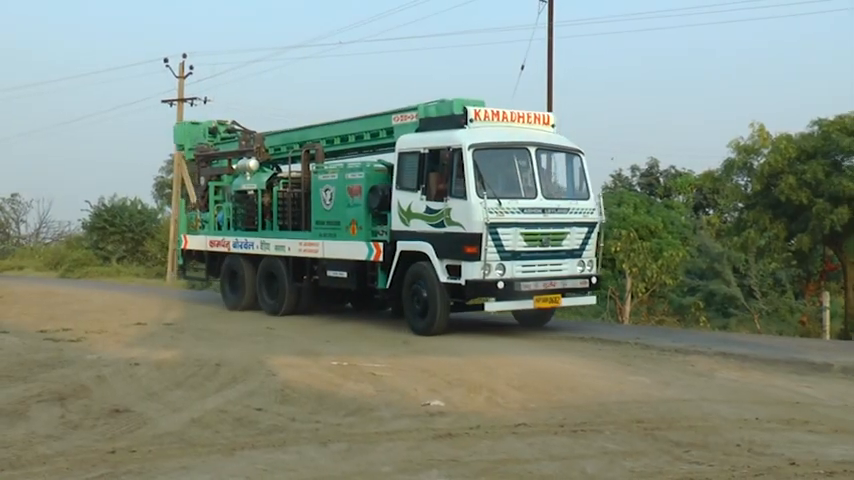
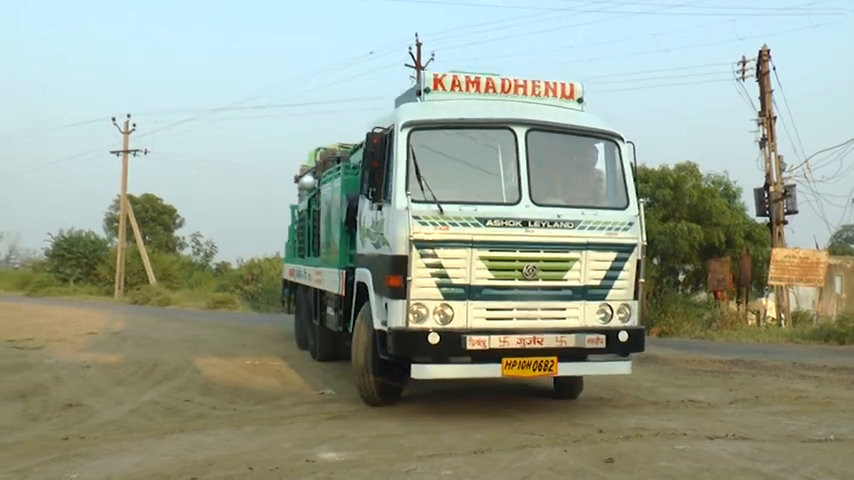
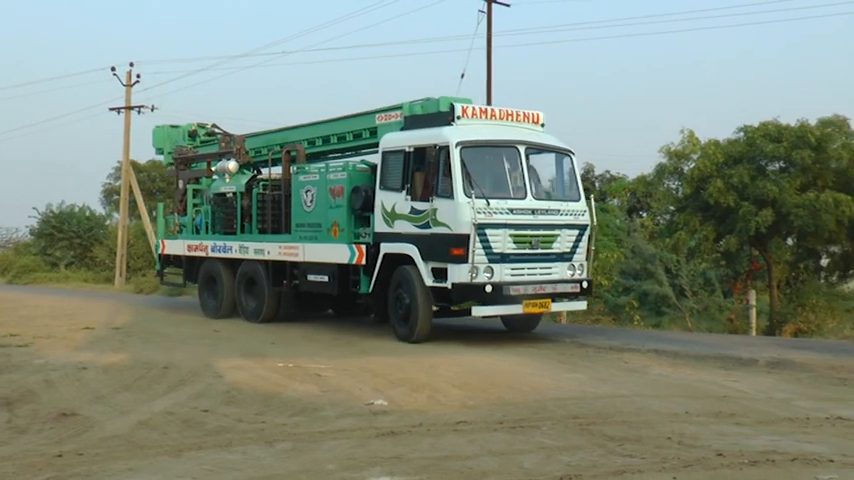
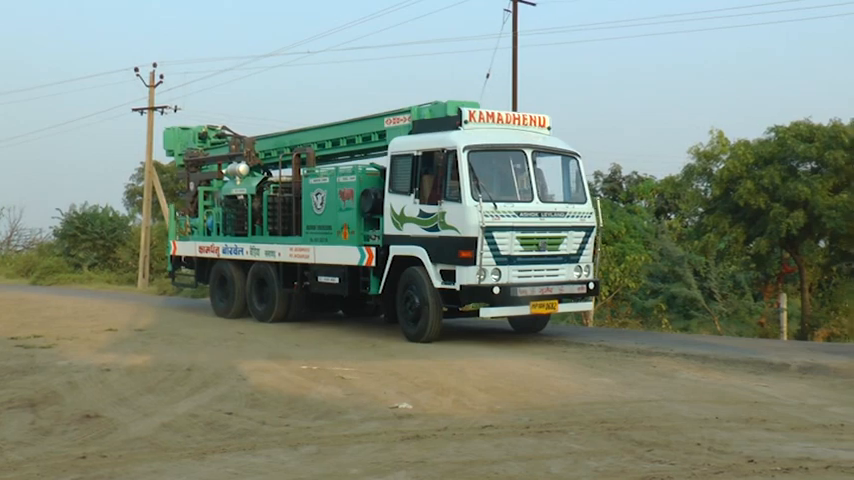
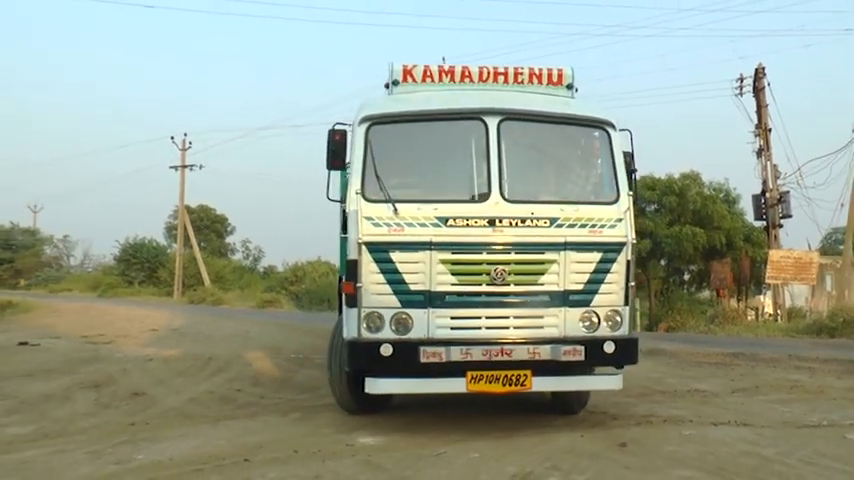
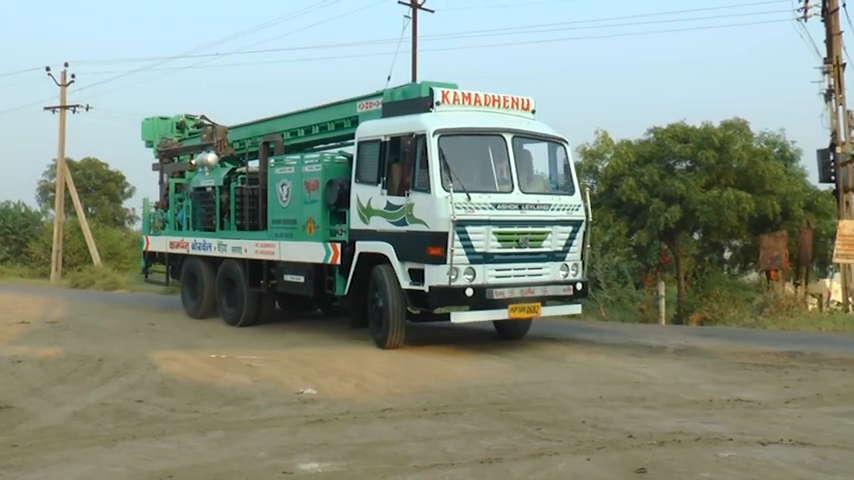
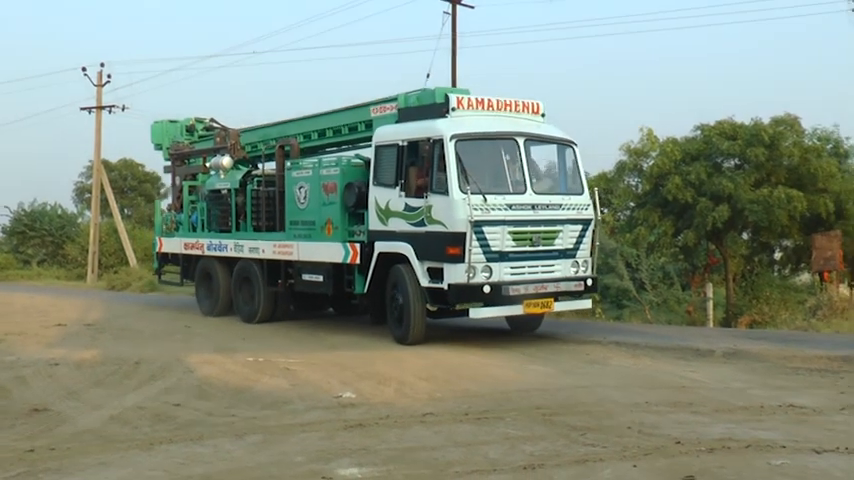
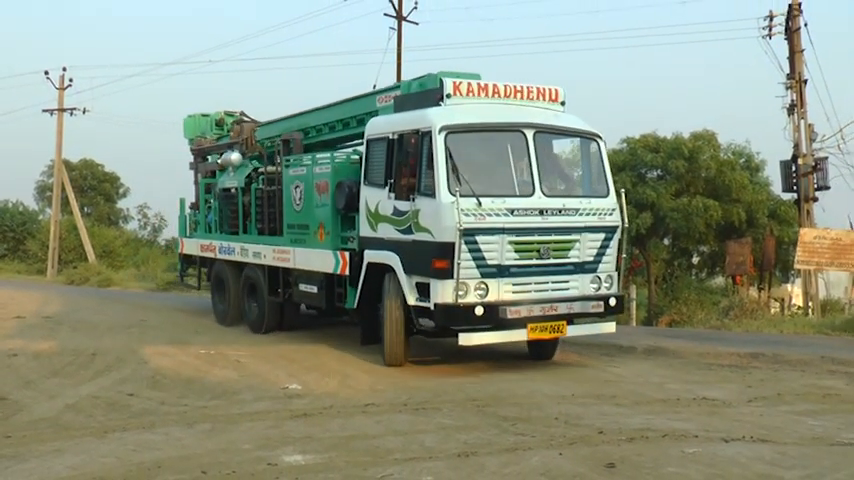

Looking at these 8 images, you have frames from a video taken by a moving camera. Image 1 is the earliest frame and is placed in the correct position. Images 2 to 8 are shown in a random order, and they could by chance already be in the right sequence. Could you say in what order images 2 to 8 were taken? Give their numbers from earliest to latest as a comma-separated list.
4, 3, 7, 6, 8, 2, 5
